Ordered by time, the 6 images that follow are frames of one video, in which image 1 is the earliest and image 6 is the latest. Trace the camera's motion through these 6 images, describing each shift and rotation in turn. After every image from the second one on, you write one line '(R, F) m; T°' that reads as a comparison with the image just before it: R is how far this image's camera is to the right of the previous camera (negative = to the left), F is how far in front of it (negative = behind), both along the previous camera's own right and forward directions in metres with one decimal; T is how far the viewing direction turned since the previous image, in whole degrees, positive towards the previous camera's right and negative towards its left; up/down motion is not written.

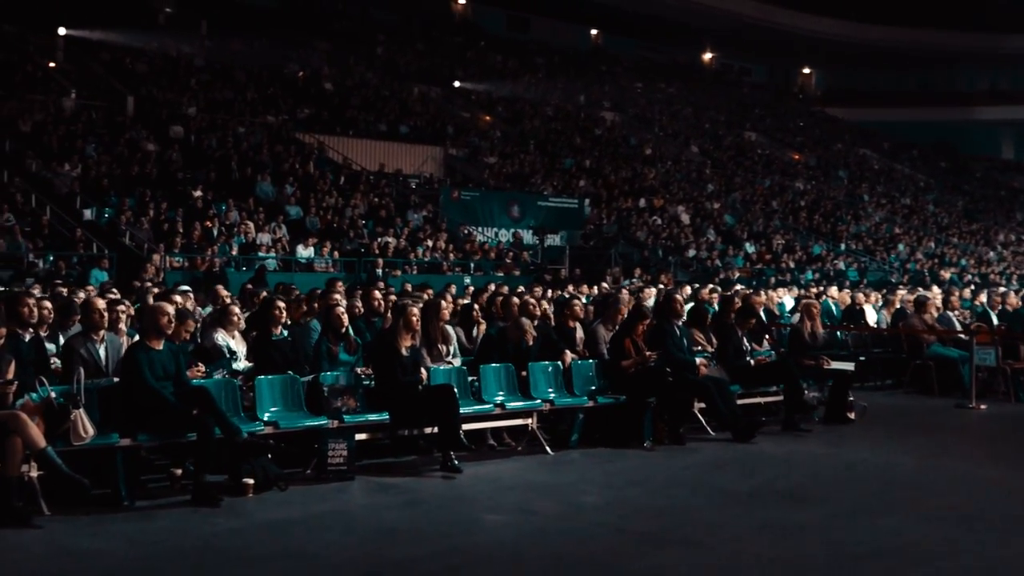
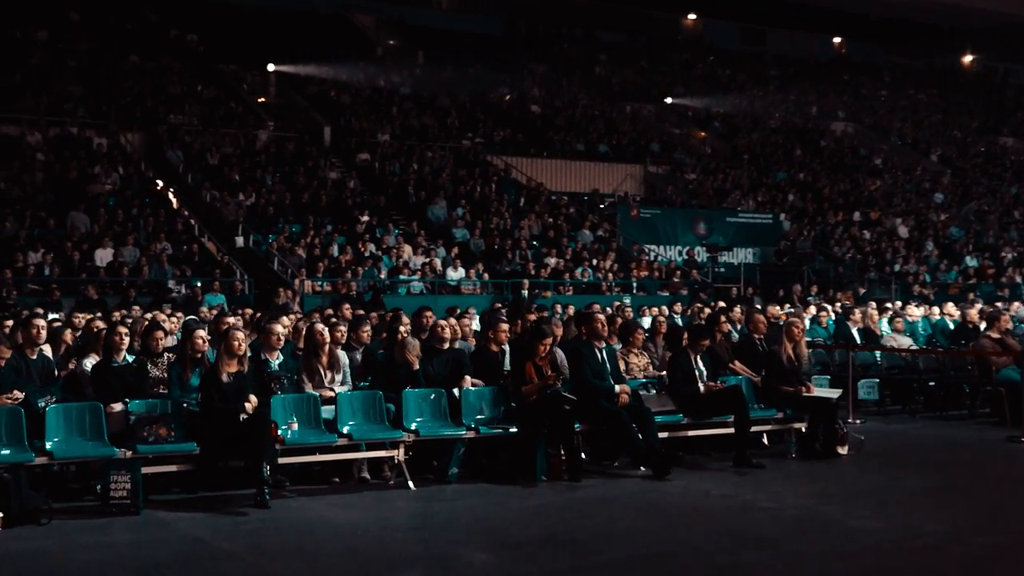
(+2.4, +1.0) m; -13°
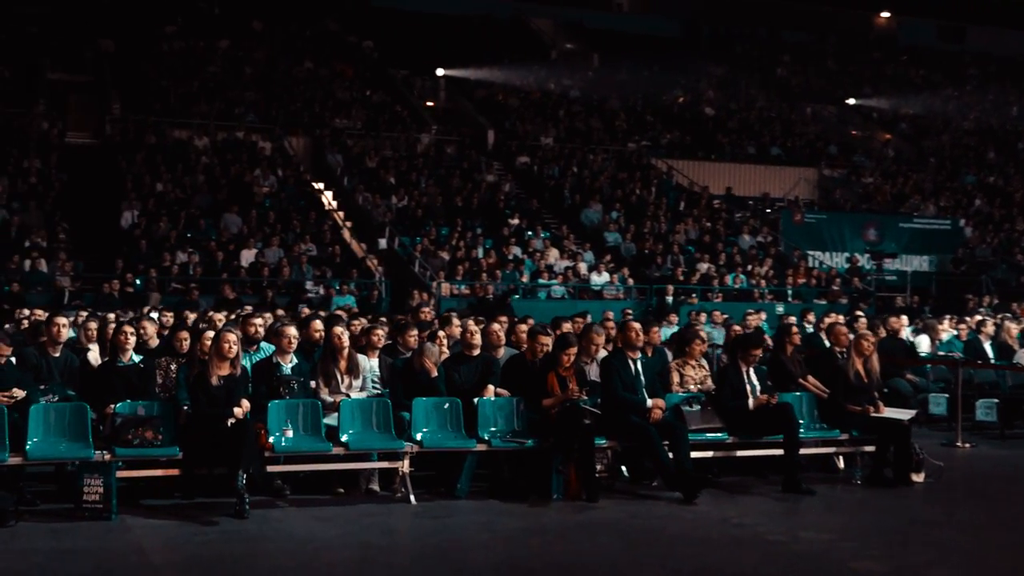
(+1.0, +0.6) m; -9°
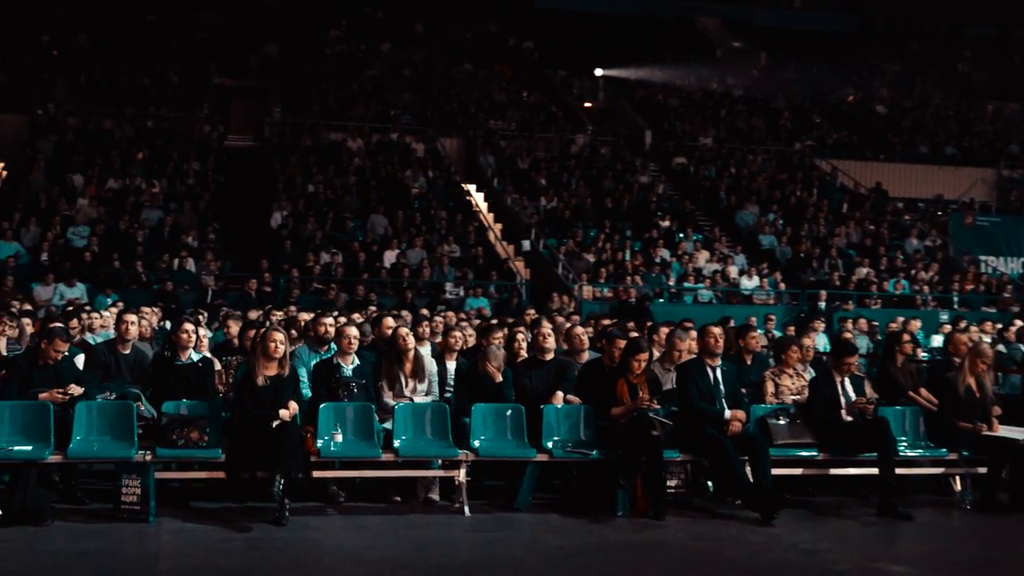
(+0.6, +0.5) m; -8°
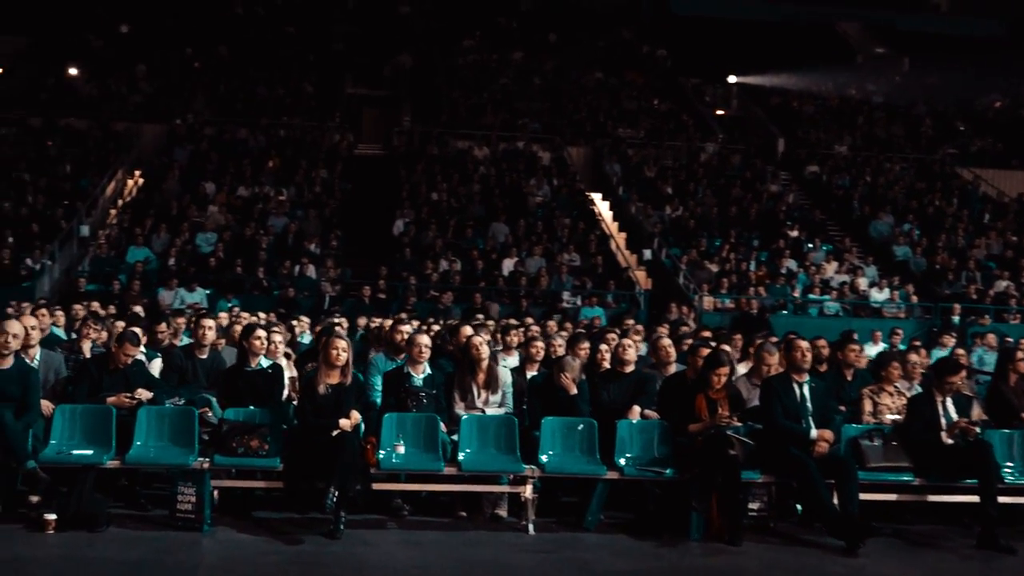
(+0.3, +0.3) m; -6°
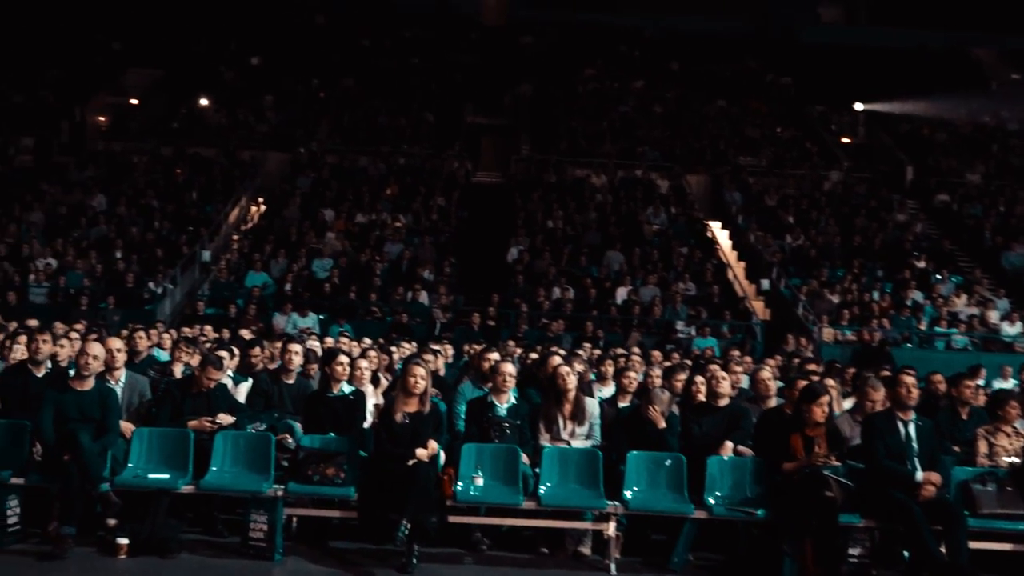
(+0.2, +0.2) m; -6°
